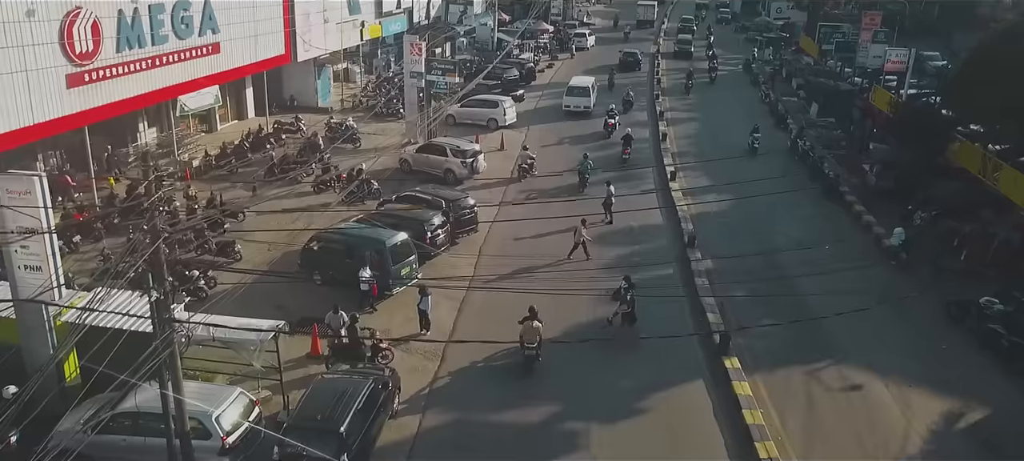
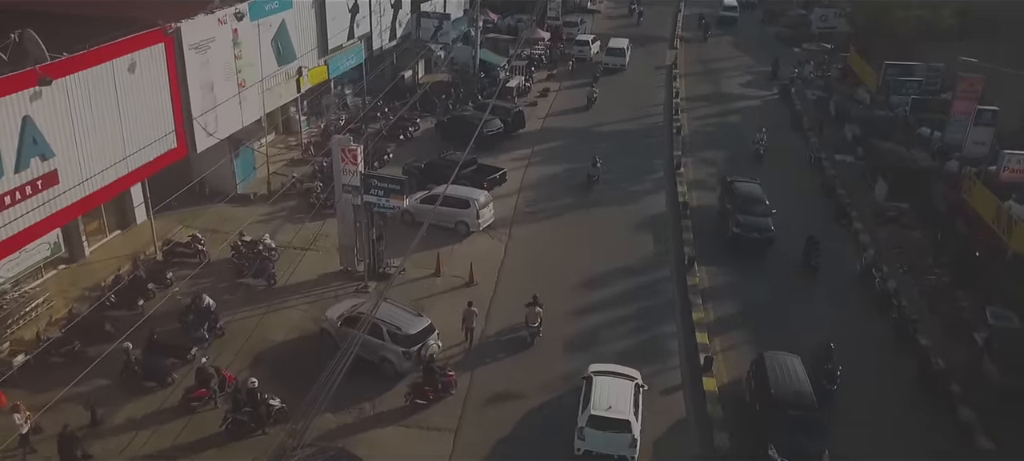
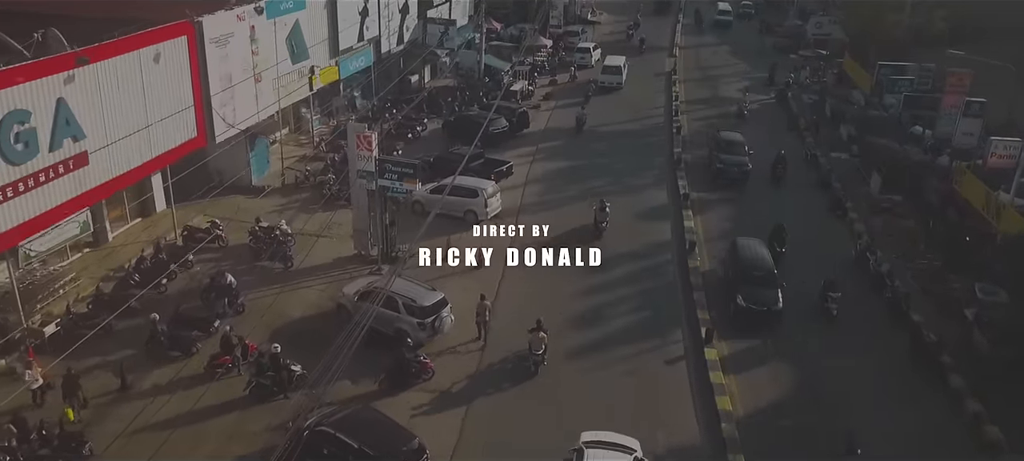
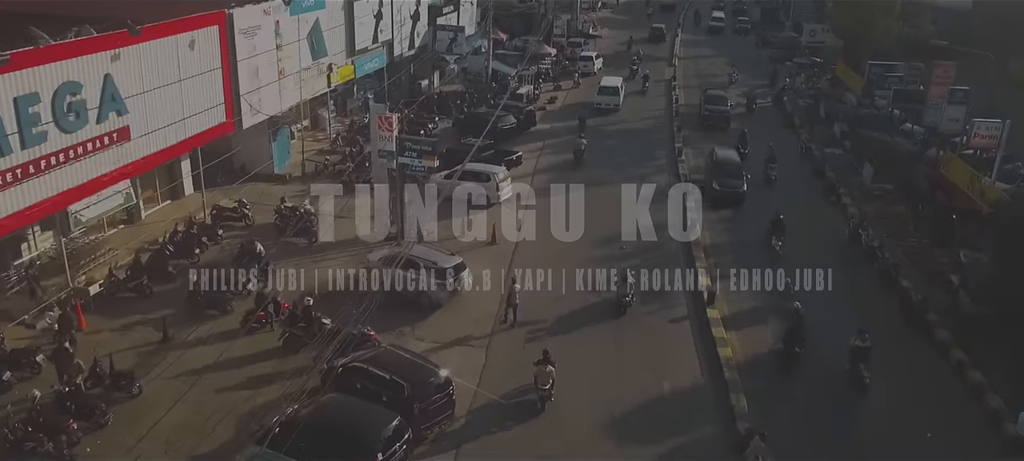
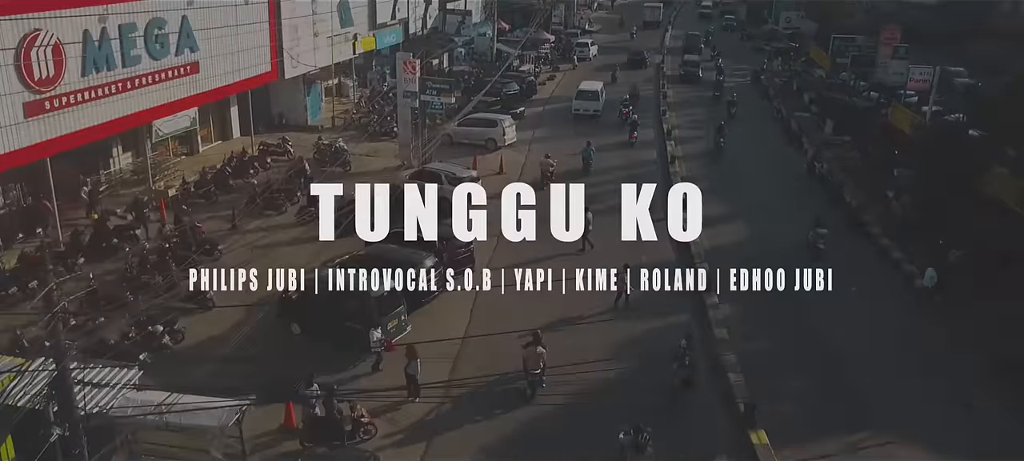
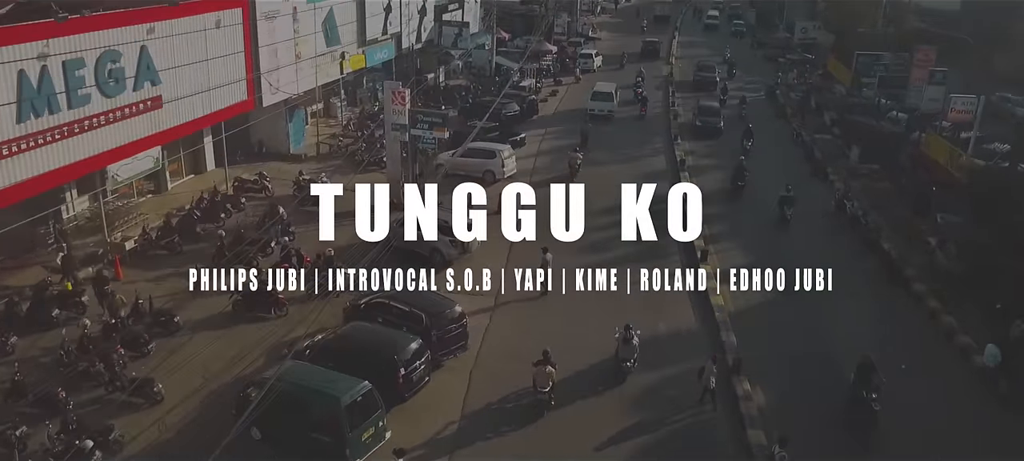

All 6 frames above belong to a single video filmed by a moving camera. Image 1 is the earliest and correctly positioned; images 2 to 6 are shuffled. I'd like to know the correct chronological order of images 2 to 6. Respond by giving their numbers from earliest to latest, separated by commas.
5, 6, 4, 3, 2
